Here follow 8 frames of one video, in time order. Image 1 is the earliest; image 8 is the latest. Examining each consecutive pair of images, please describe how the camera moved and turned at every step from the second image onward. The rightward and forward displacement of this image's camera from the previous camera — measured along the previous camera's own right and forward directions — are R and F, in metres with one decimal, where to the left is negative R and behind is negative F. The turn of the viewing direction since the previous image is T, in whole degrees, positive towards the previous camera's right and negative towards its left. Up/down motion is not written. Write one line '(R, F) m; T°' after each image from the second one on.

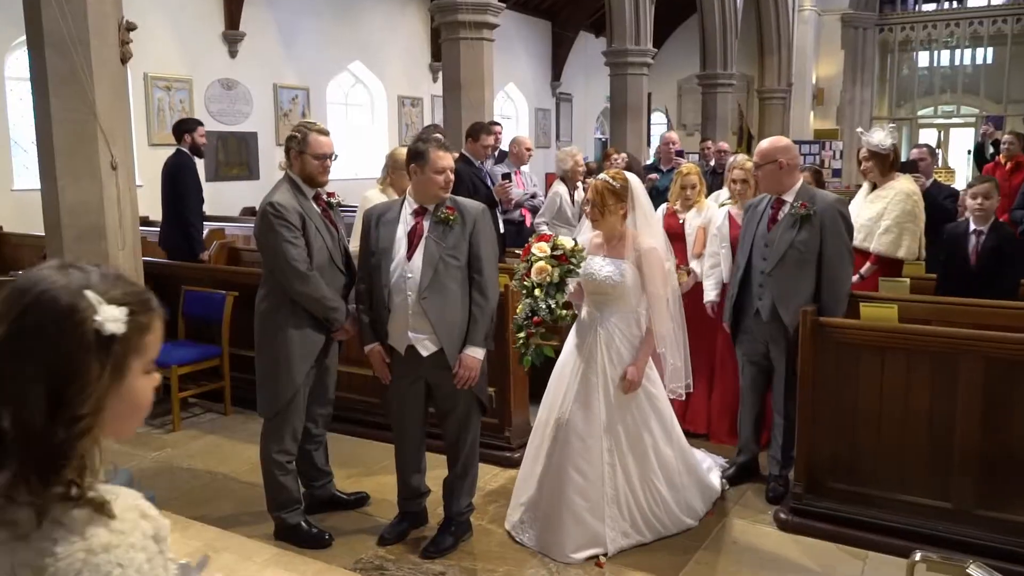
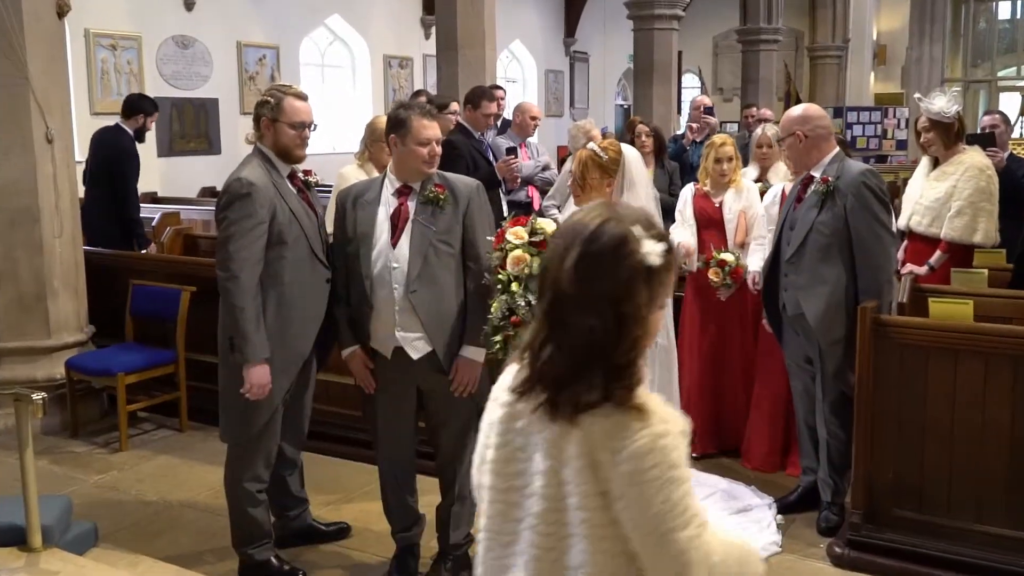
(0.0, +0.9) m; 0°
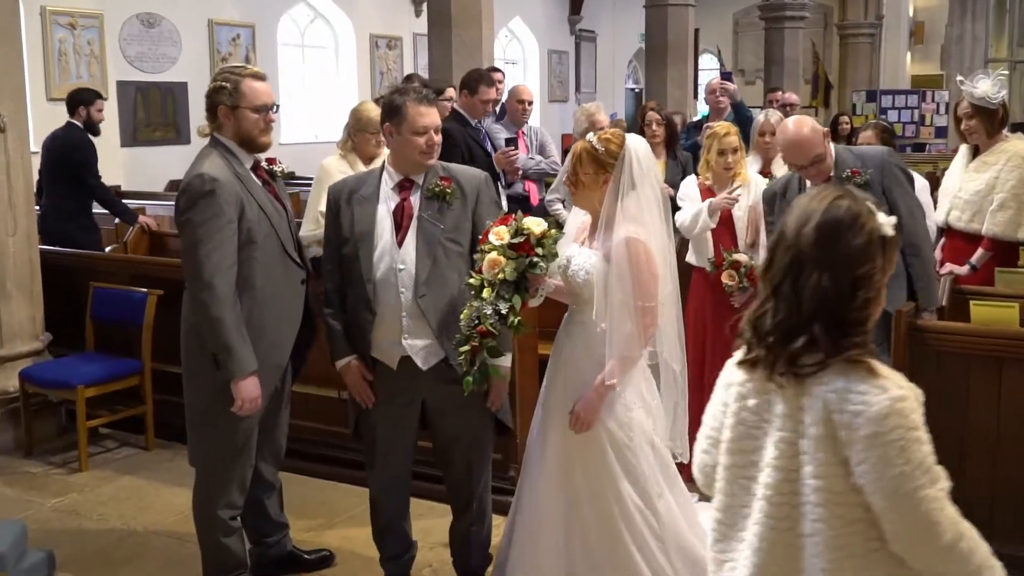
(0.0, +0.5) m; 0°
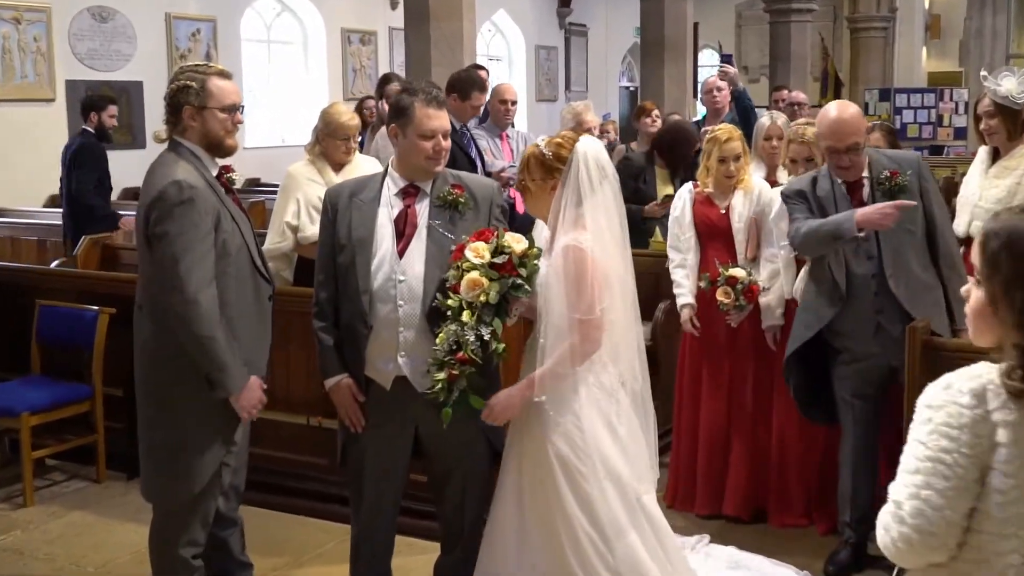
(-0.1, +0.4) m; +1°
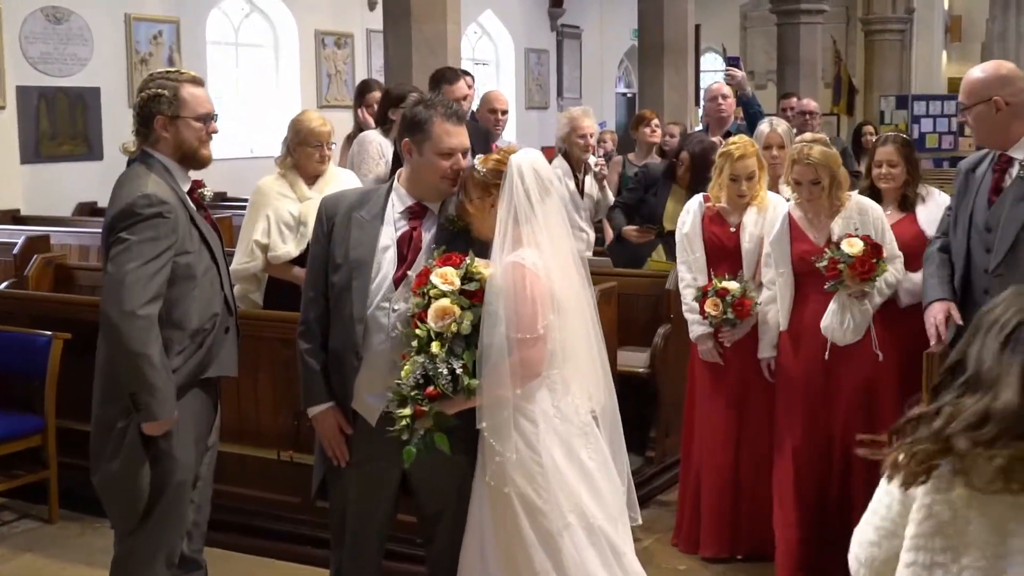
(0.0, +0.3) m; +1°
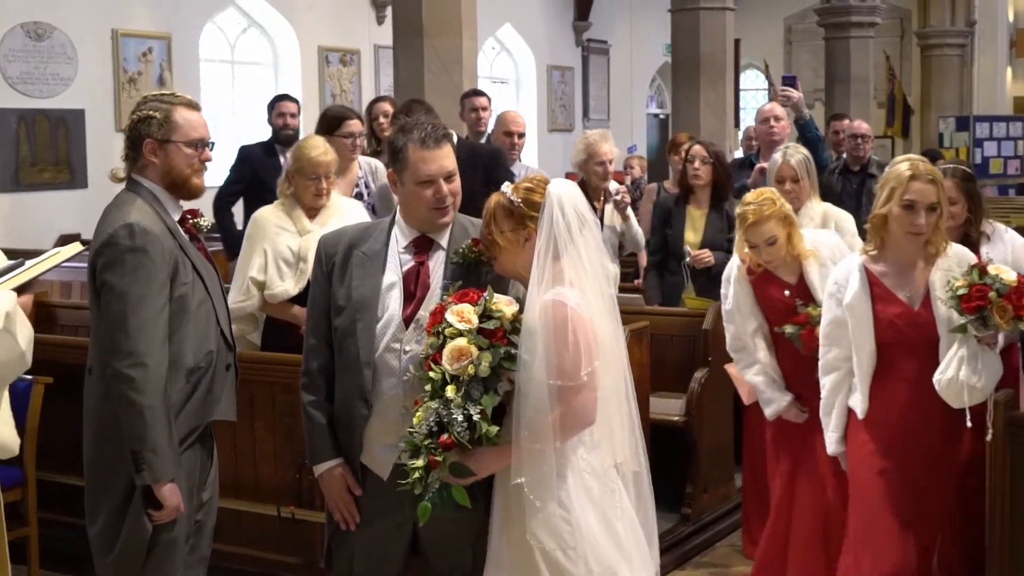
(0.0, +0.3) m; -1°
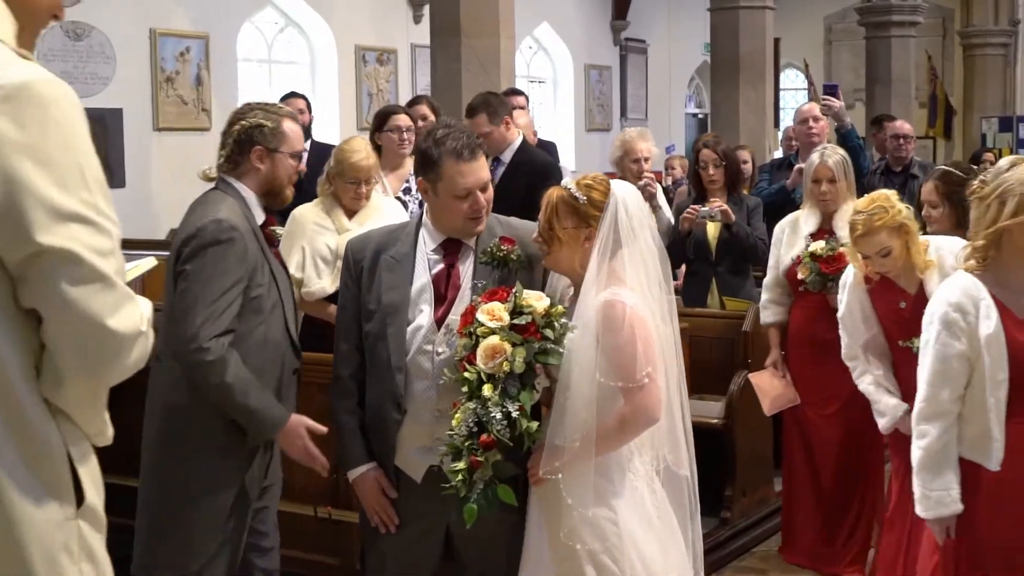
(0.0, 0.0) m; -2°
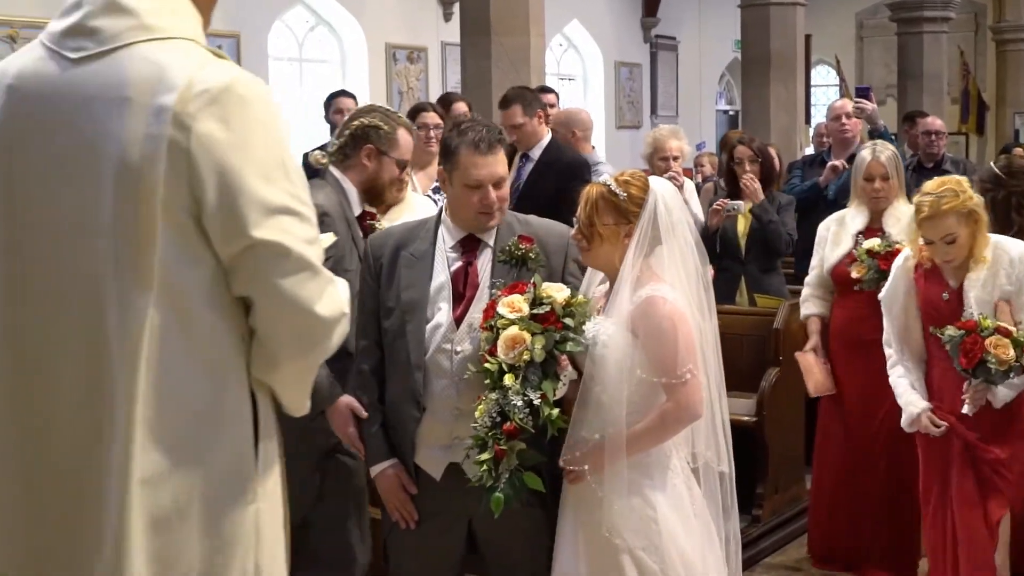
(0.0, 0.0) m; -2°
